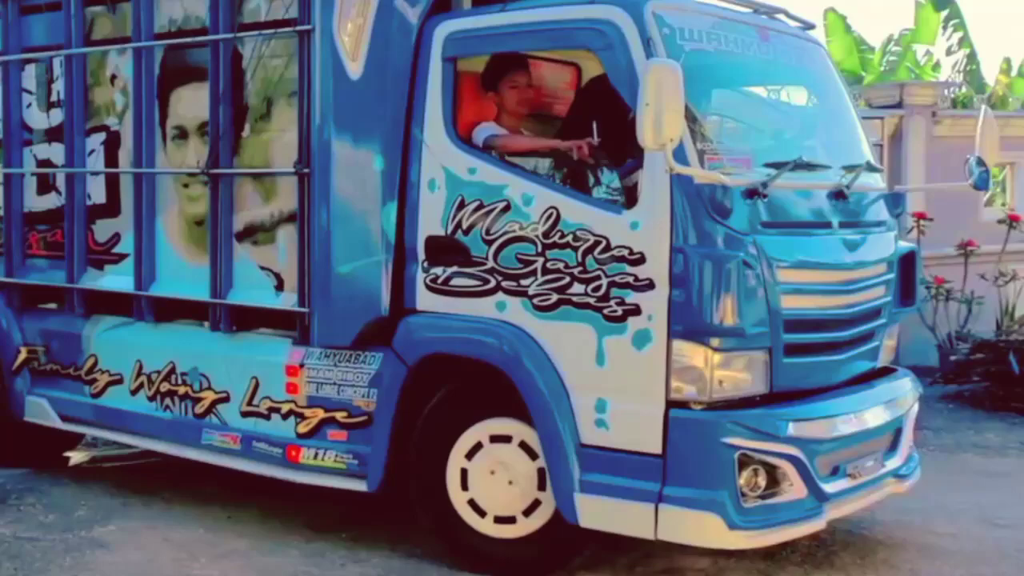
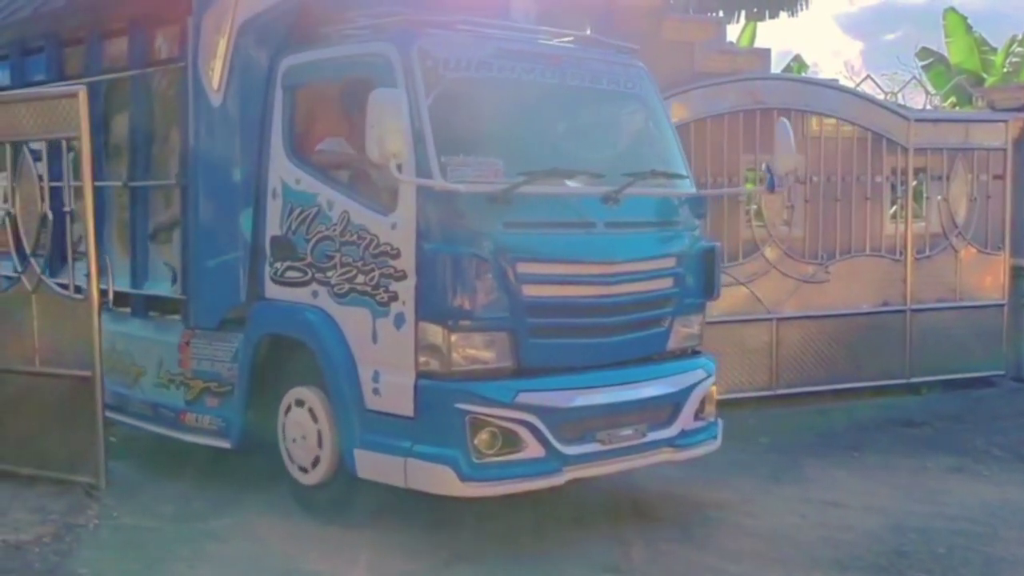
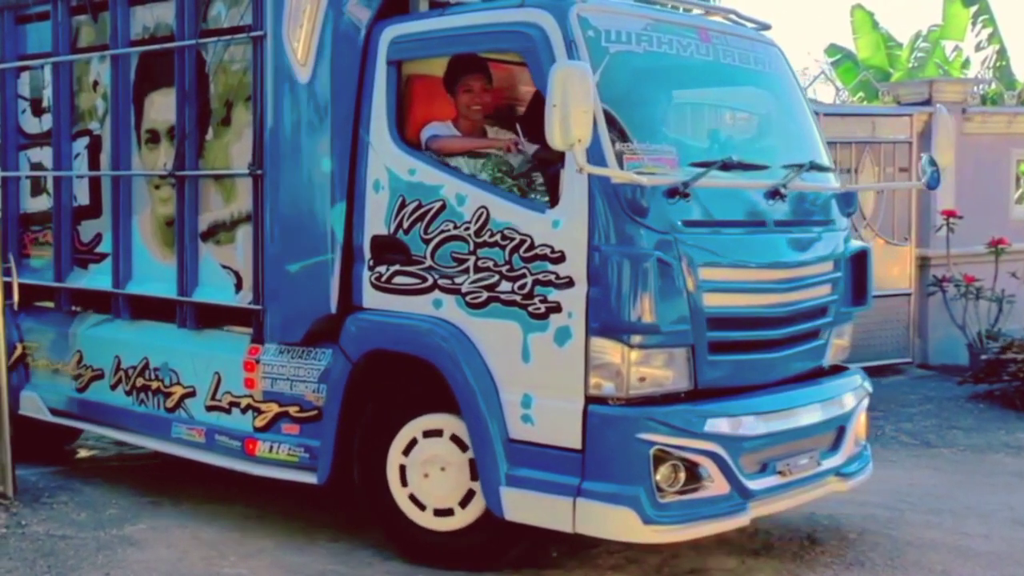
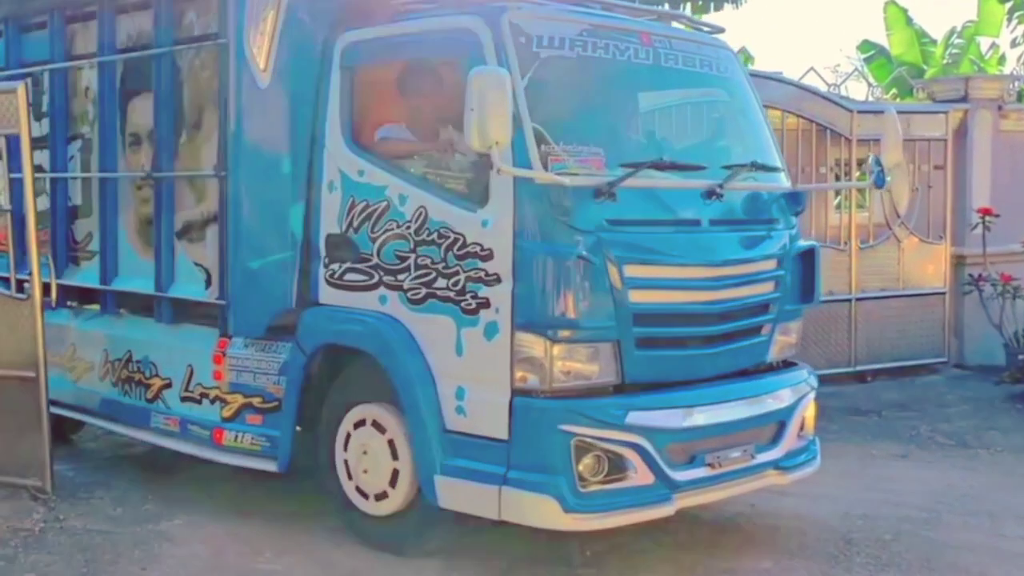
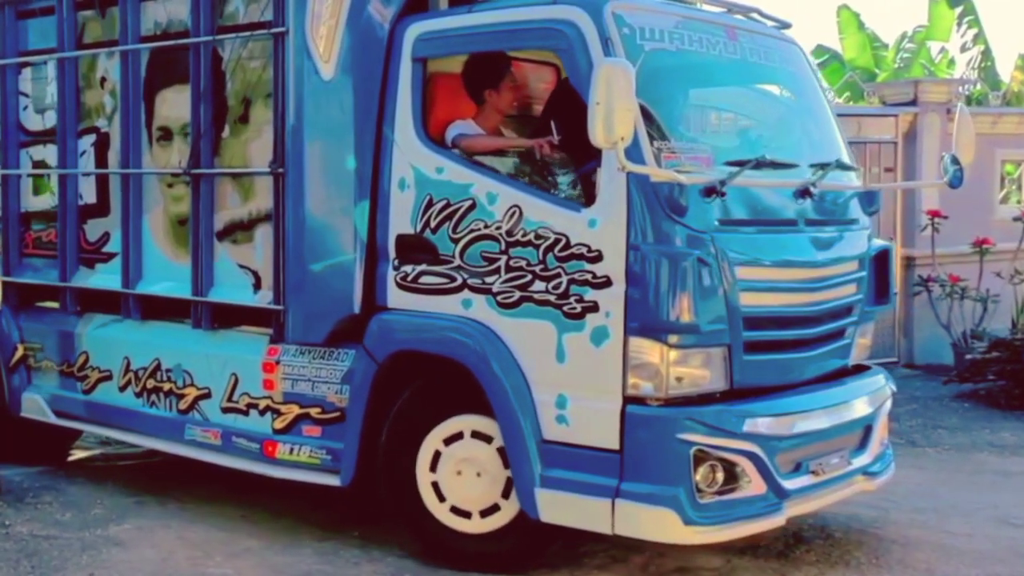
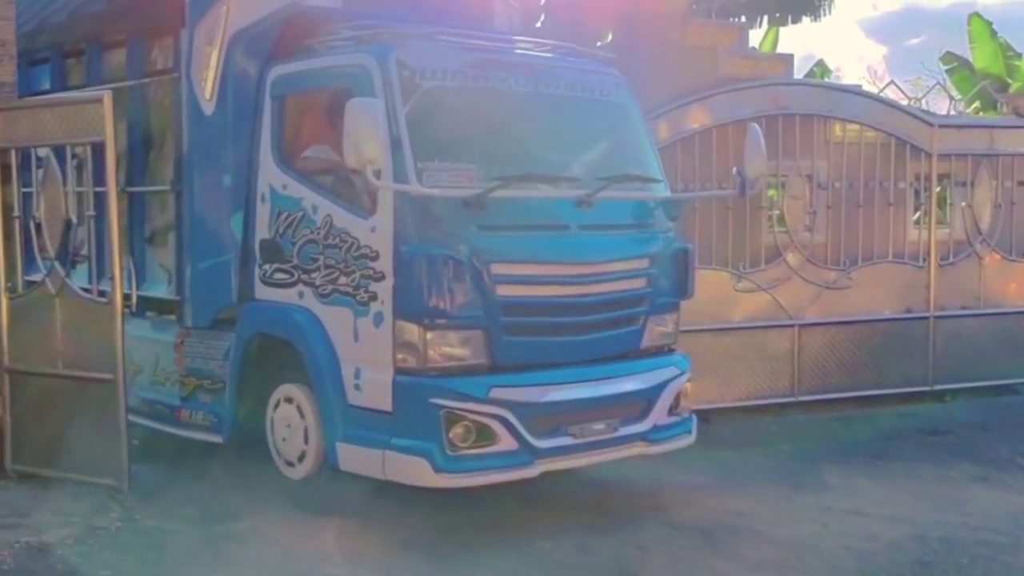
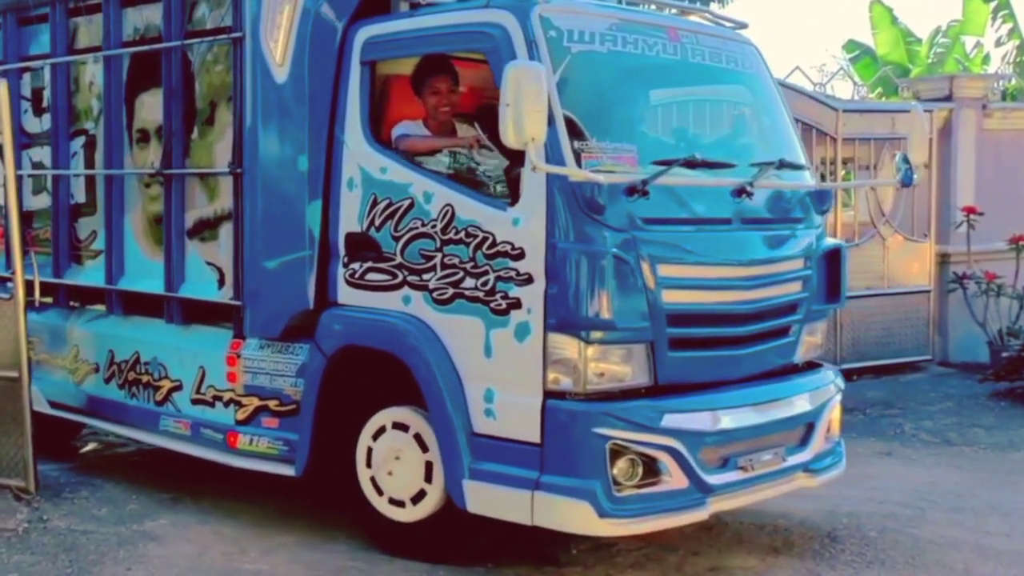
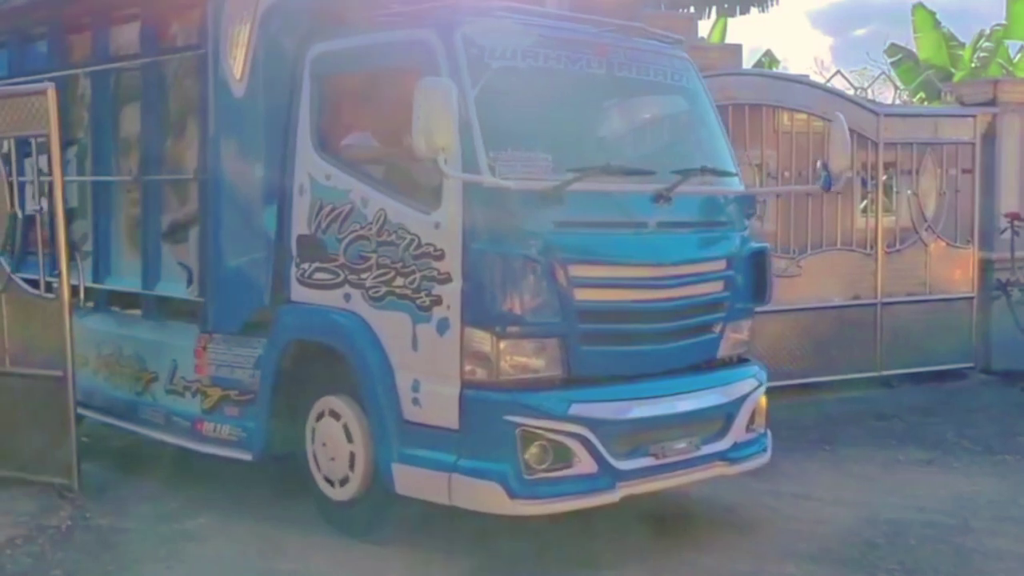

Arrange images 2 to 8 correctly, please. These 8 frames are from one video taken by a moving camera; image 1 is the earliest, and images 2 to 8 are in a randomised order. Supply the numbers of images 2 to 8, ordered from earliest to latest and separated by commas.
5, 3, 7, 4, 8, 2, 6
